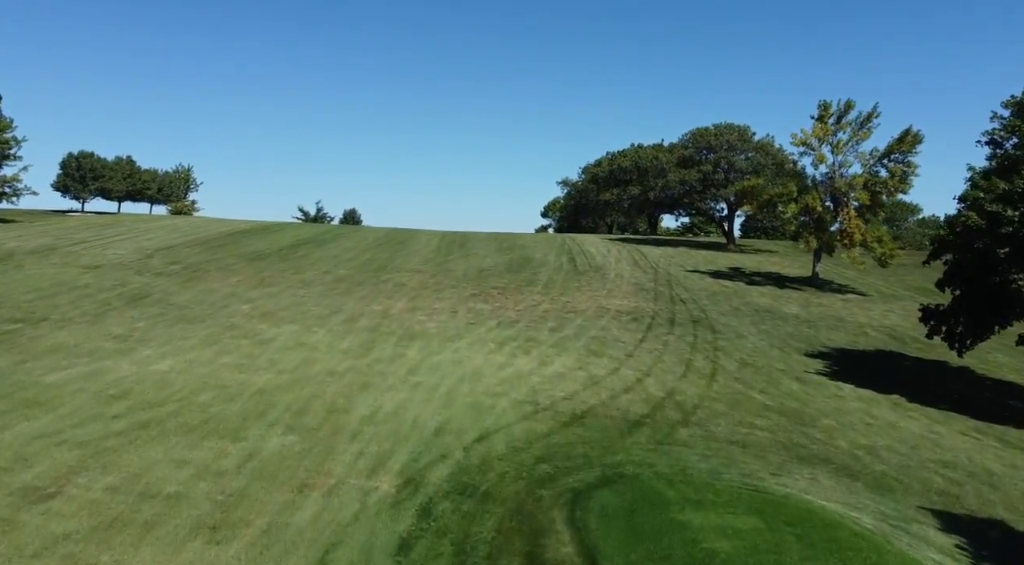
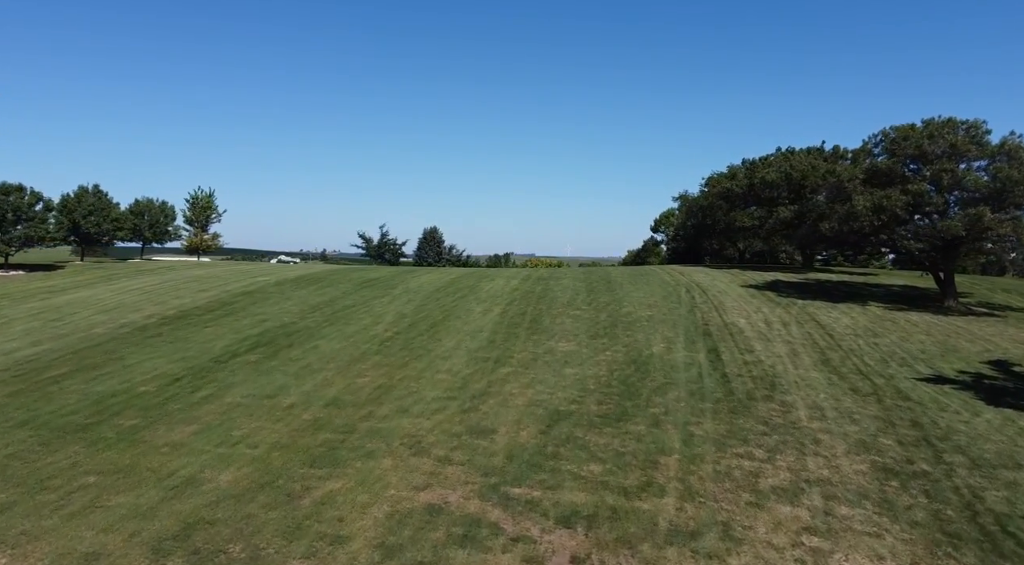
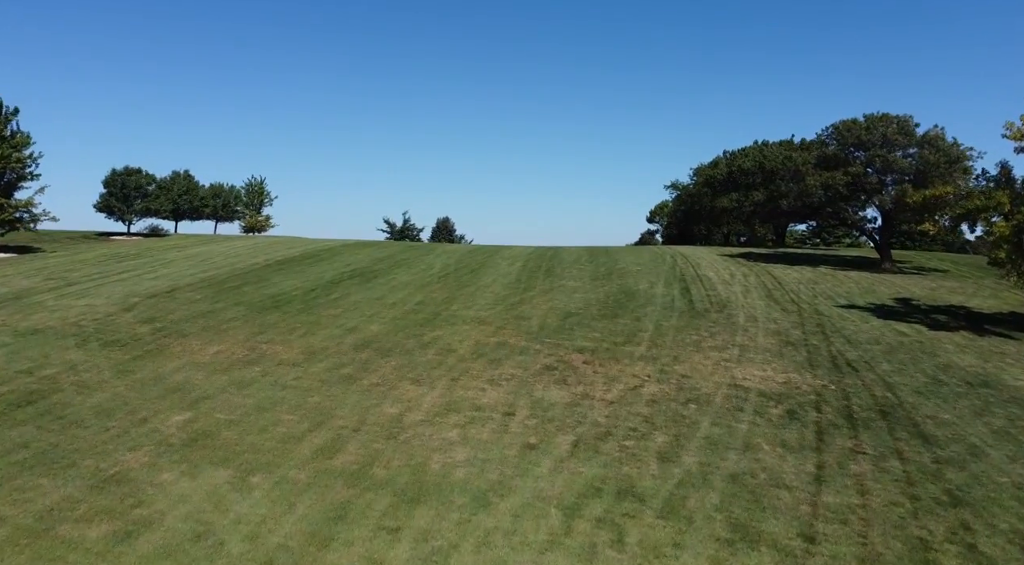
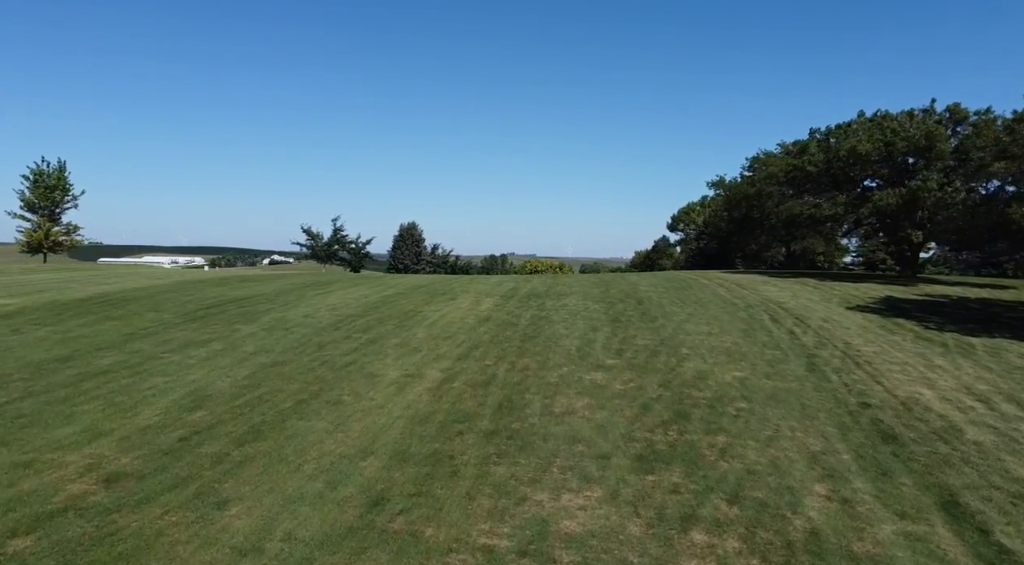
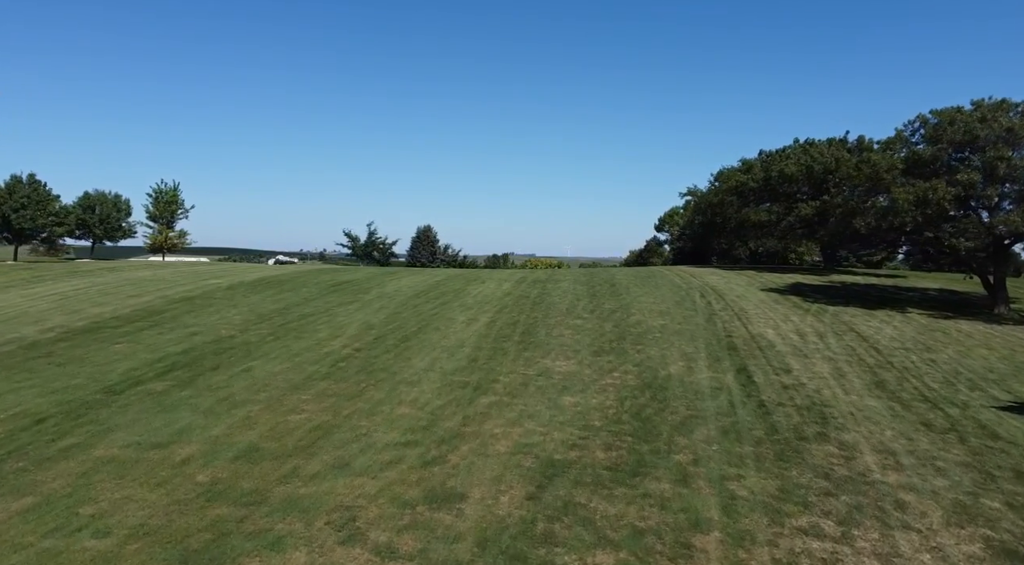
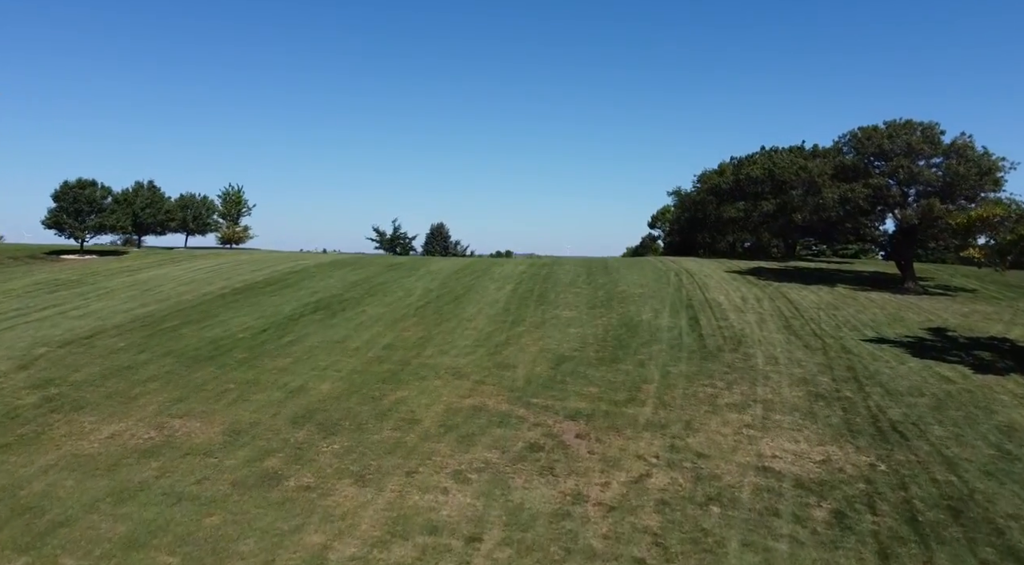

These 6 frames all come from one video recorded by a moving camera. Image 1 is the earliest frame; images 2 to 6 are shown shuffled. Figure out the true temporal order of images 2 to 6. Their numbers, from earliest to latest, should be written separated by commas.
3, 6, 2, 5, 4
